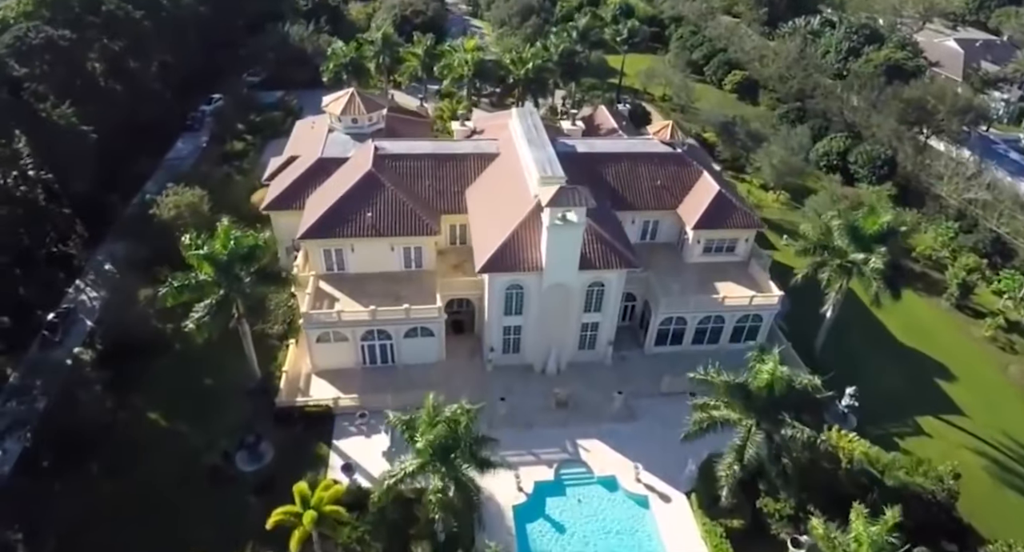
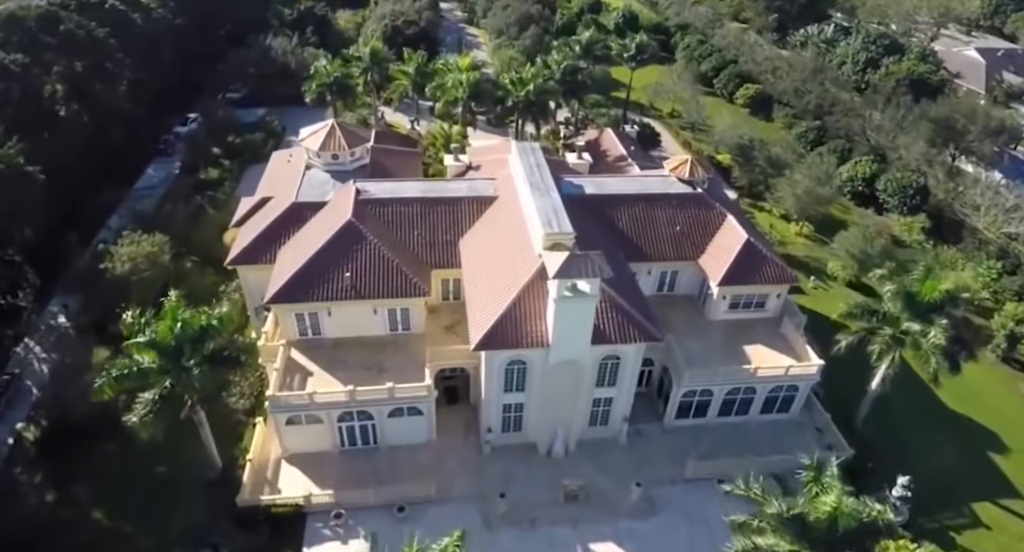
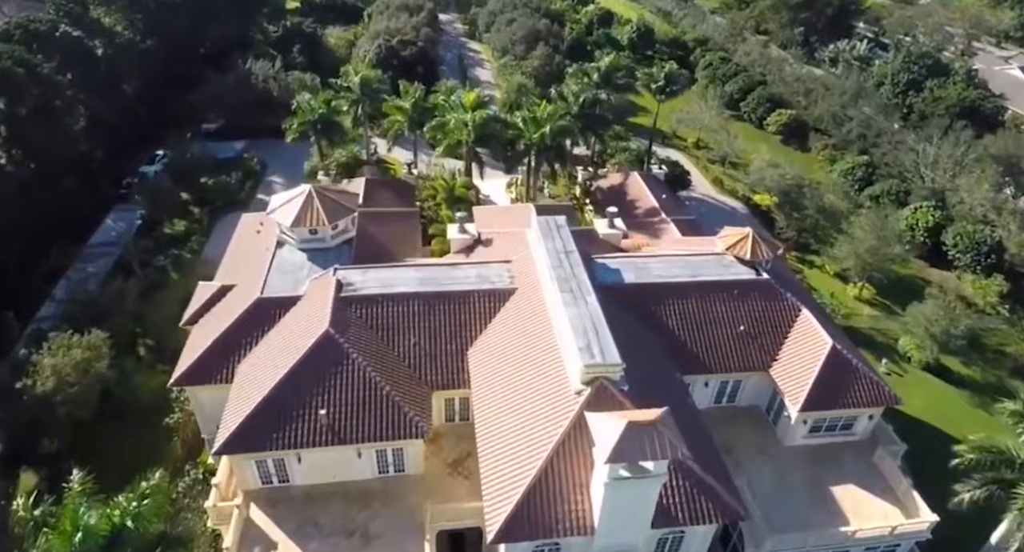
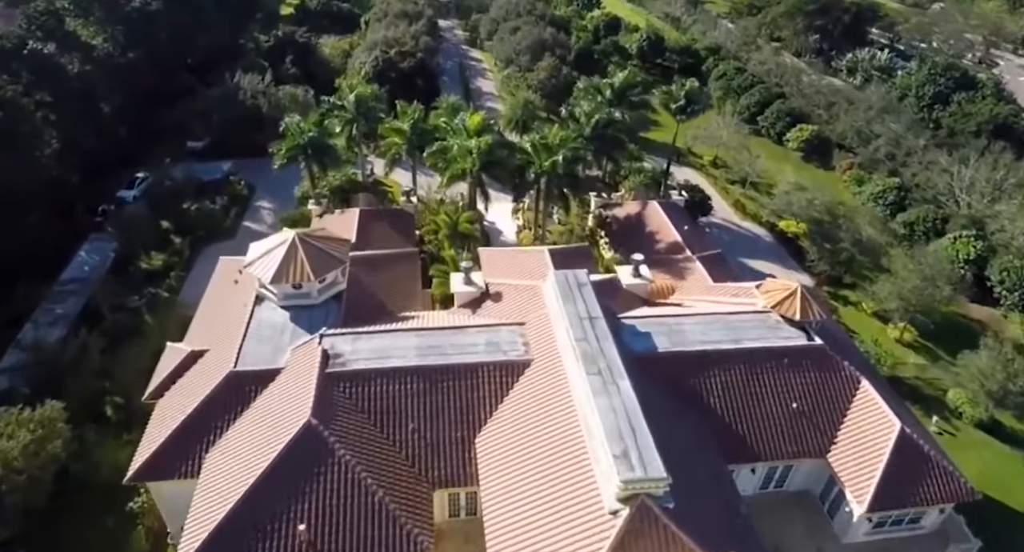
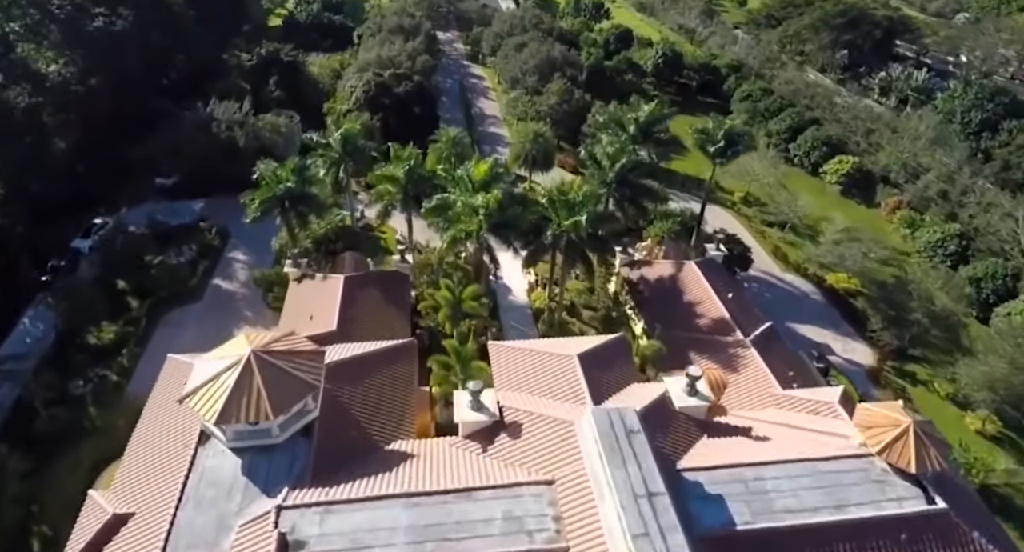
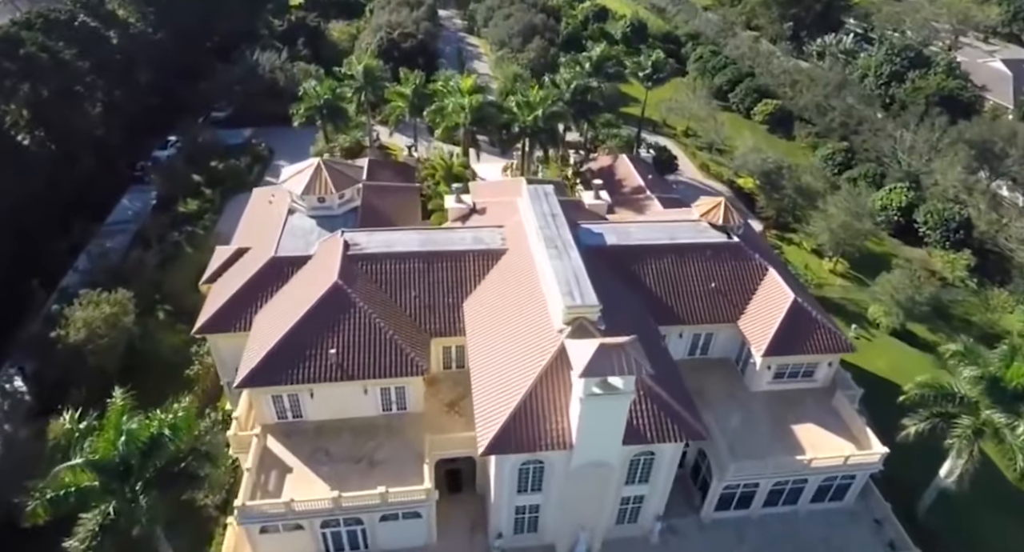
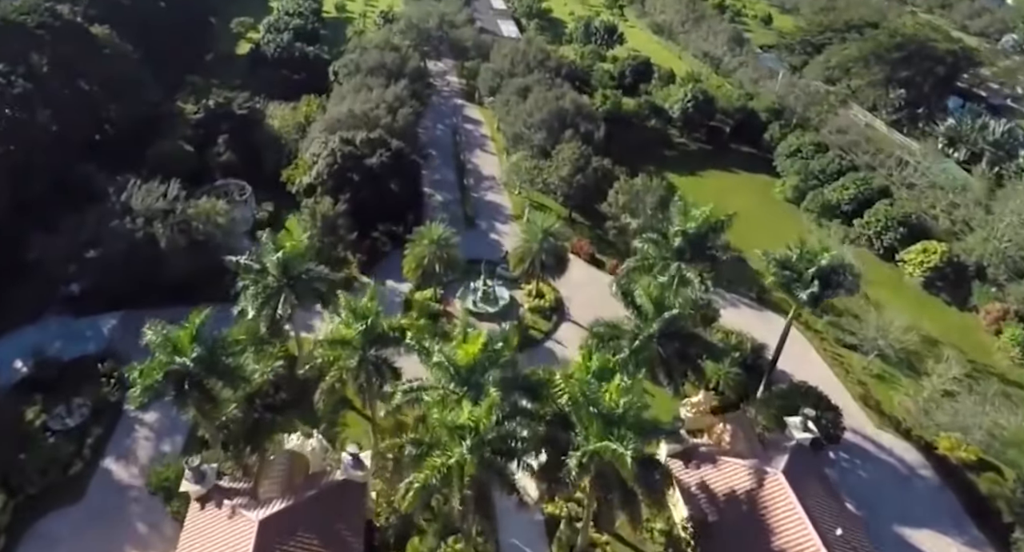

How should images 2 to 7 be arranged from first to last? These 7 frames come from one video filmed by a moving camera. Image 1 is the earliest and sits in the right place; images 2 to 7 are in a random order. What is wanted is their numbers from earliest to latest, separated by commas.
2, 6, 3, 4, 5, 7
